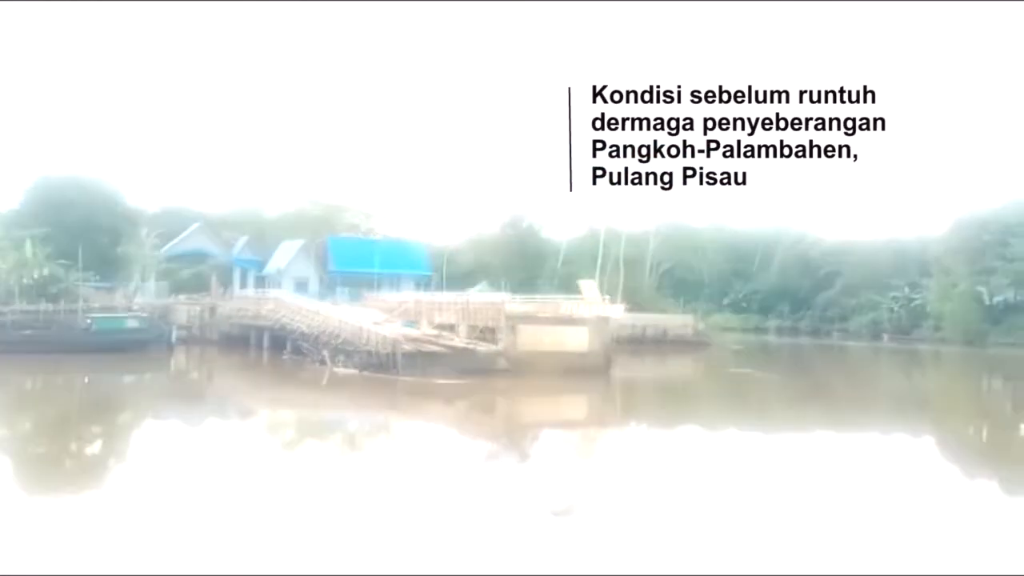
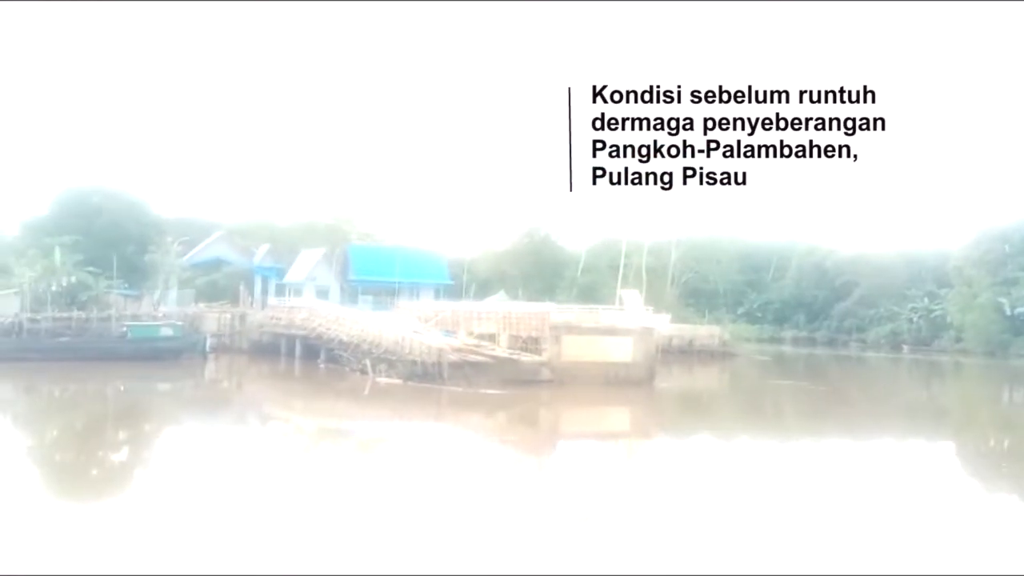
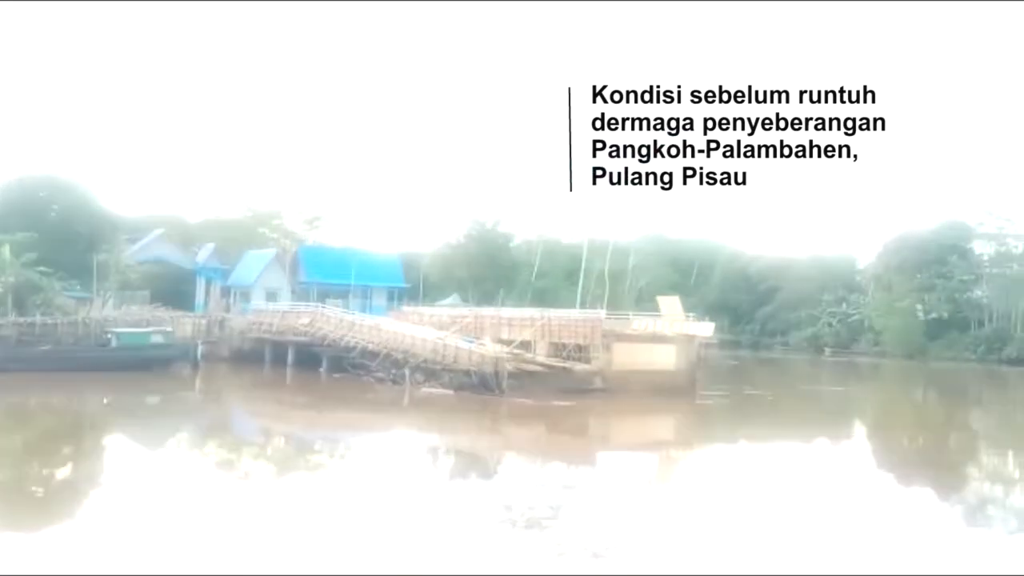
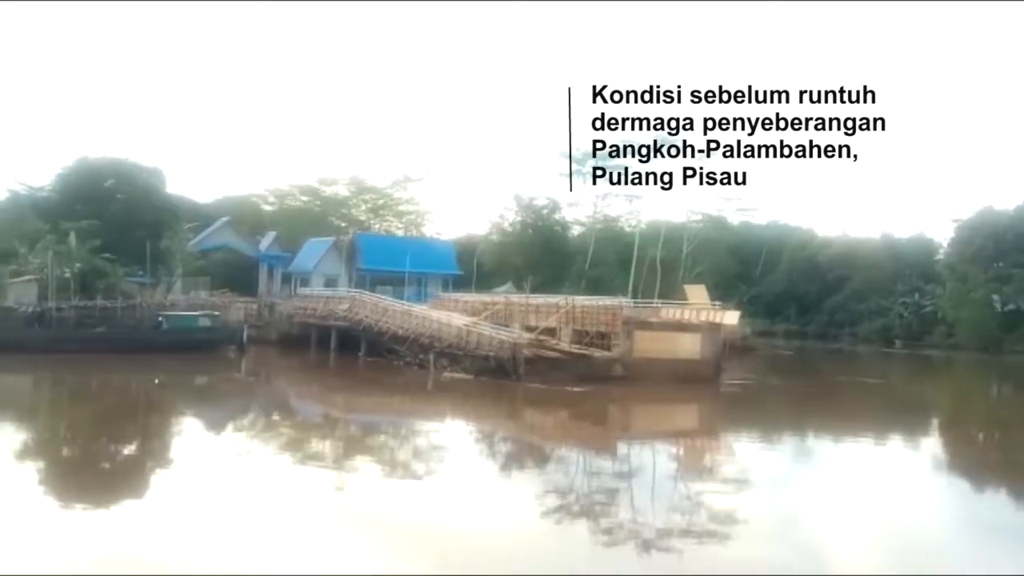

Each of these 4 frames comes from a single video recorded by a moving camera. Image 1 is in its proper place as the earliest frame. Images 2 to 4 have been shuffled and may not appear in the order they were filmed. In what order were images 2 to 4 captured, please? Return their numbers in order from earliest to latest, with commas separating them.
2, 4, 3
